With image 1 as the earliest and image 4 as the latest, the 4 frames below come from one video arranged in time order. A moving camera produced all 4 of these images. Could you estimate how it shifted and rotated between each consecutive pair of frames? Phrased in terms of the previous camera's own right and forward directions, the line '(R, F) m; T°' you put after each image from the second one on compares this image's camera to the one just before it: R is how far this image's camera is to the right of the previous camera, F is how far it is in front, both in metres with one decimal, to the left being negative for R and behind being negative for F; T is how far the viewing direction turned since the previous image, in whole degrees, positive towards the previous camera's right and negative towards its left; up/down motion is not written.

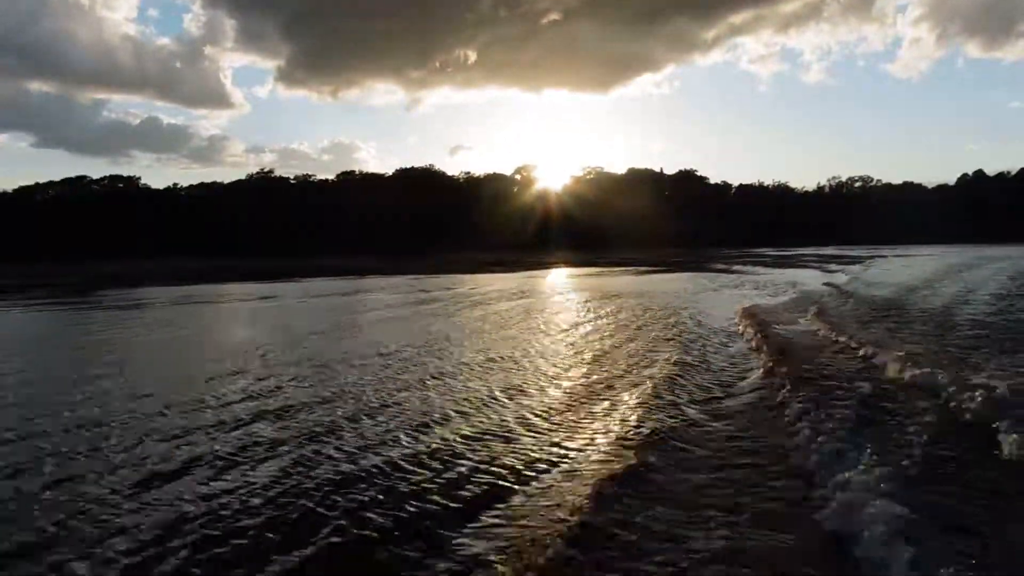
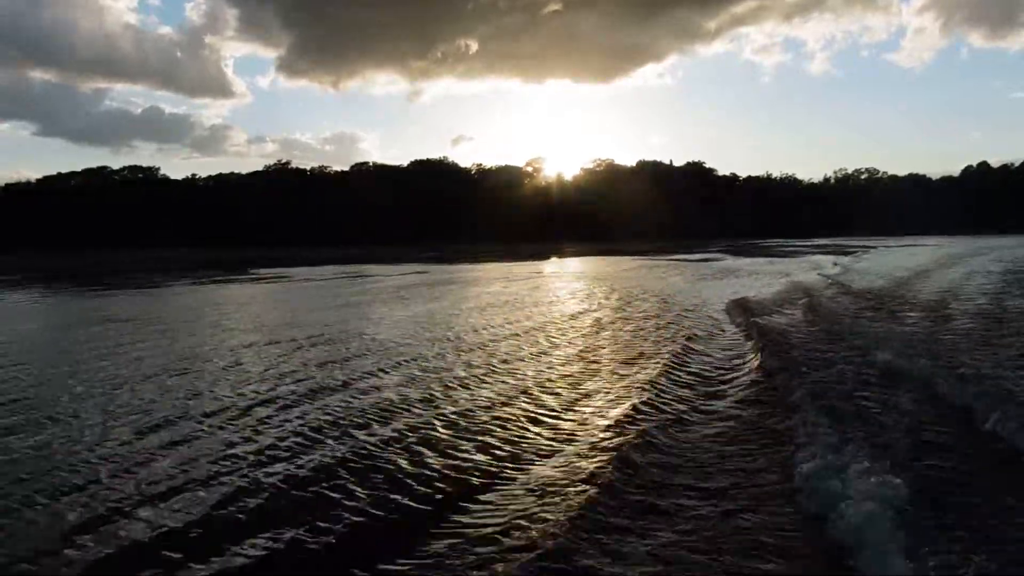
(-0.2, -0.4) m; 0°
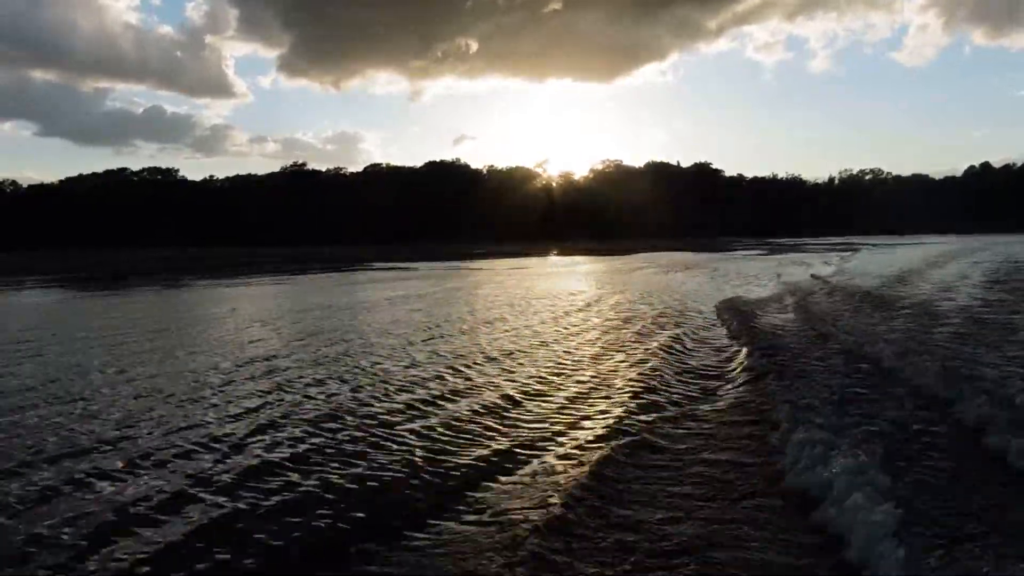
(-0.4, -1.1) m; 0°
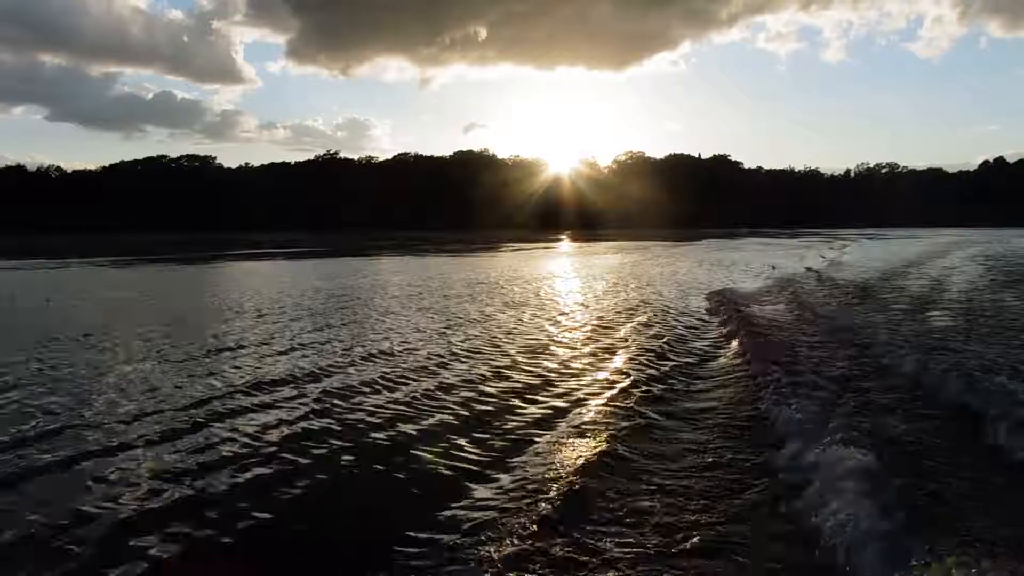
(0.0, -0.5) m; -1°
